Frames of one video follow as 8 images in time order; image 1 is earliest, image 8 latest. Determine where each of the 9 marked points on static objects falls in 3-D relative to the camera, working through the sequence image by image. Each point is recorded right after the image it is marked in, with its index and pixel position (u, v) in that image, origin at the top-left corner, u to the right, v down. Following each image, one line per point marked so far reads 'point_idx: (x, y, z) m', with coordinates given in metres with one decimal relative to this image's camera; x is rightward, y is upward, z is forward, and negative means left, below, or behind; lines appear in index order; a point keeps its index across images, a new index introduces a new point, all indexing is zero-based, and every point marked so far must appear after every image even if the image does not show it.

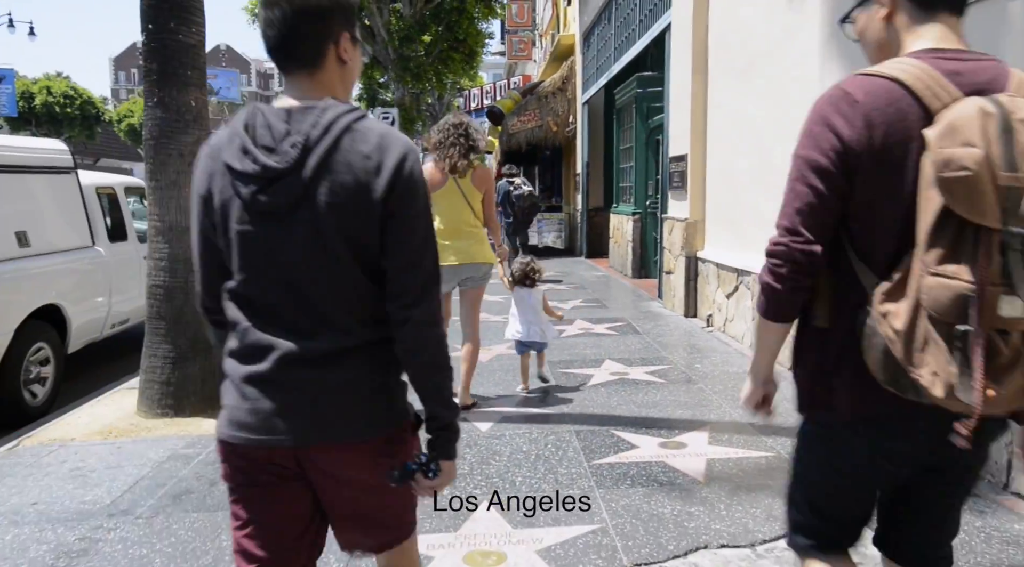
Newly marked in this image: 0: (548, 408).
0: (+0.2, -0.8, +4.8) m
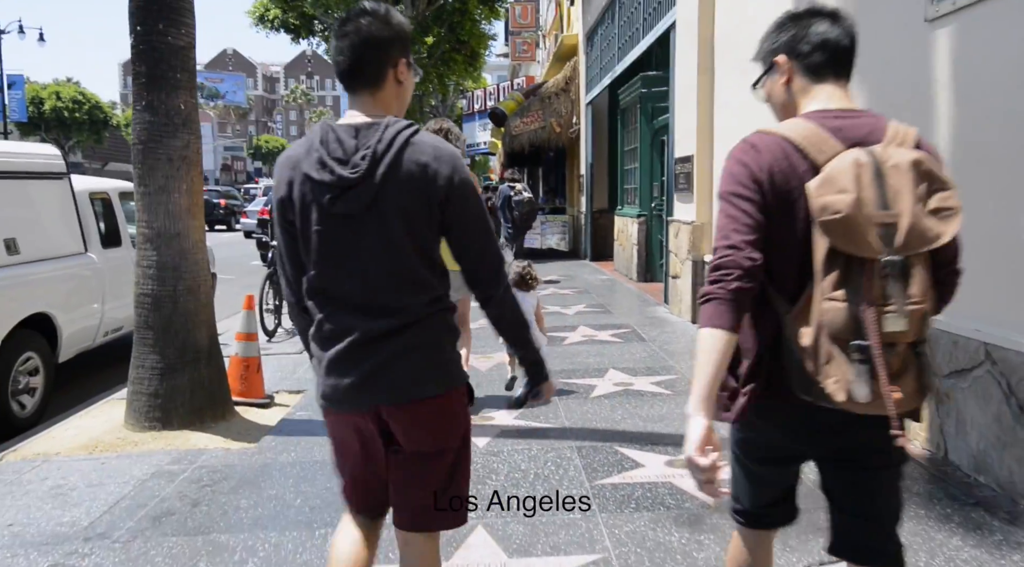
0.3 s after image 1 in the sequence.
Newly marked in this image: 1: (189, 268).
0: (+0.2, -0.8, +4.6) m
1: (-1.9, +0.1, +4.8) m
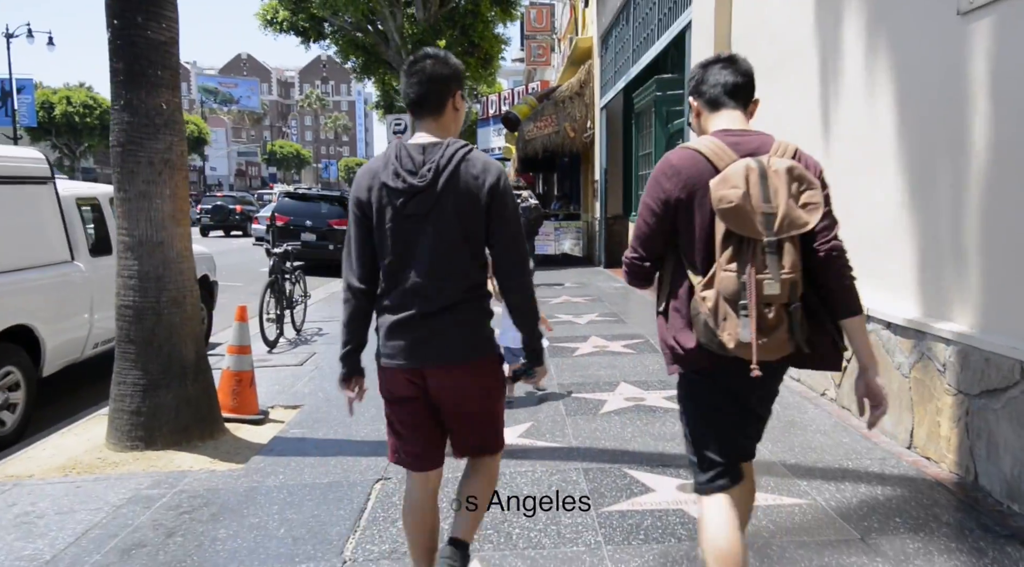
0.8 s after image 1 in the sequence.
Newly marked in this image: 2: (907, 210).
0: (+0.2, -0.9, +4.3) m
1: (-1.9, 0.0, +4.5) m
2: (+2.0, +0.4, +4.1) m
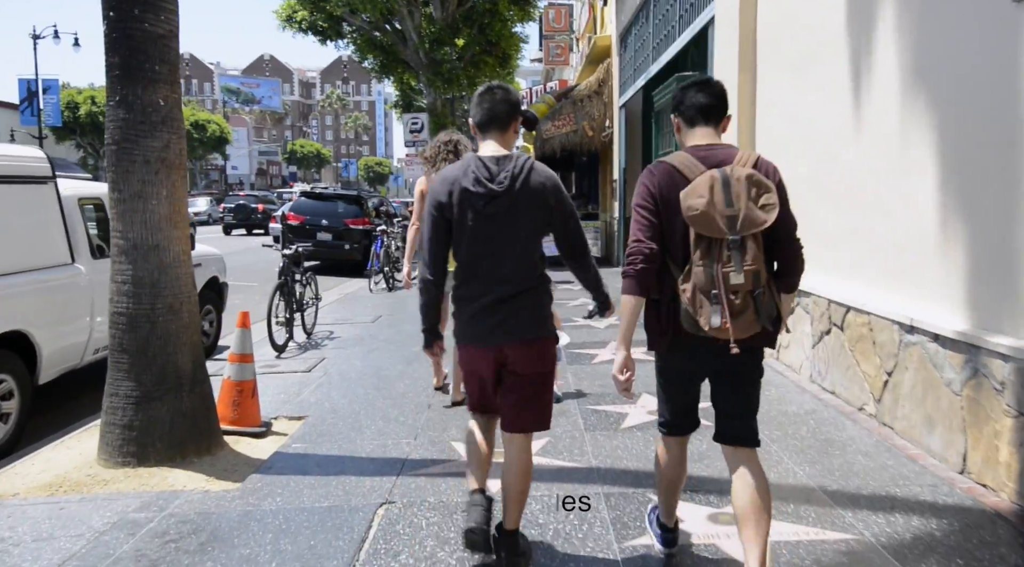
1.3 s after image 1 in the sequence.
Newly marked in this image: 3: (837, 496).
0: (+0.3, -0.9, +4.0) m
1: (-1.8, 0.0, +4.3) m
2: (+2.1, +0.3, +3.7) m
3: (+1.4, -0.9, +3.4) m
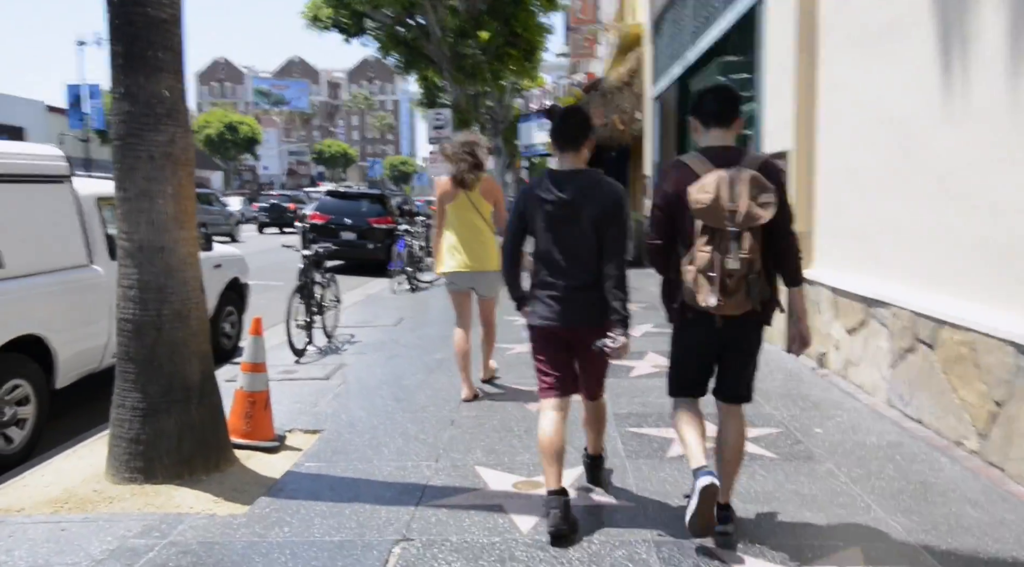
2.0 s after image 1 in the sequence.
0: (+0.4, -1.0, +3.7) m
1: (-1.7, 0.0, +4.0) m
2: (+2.2, +0.2, +3.3) m
3: (+1.5, -1.0, +3.1) m
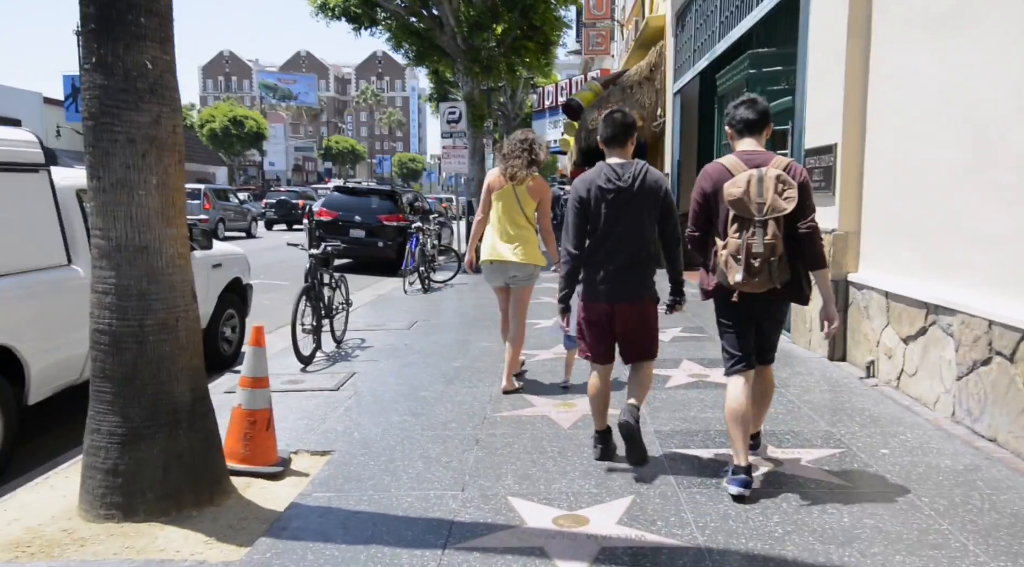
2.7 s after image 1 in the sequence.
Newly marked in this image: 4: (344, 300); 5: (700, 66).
0: (+0.6, -1.0, +3.1) m
1: (-1.5, -0.1, +3.5) m
2: (+2.4, +0.2, +2.8) m
3: (+1.7, -1.0, +2.5) m
4: (-1.7, -0.2, +8.0) m
5: (+2.8, +3.3, +12.3) m
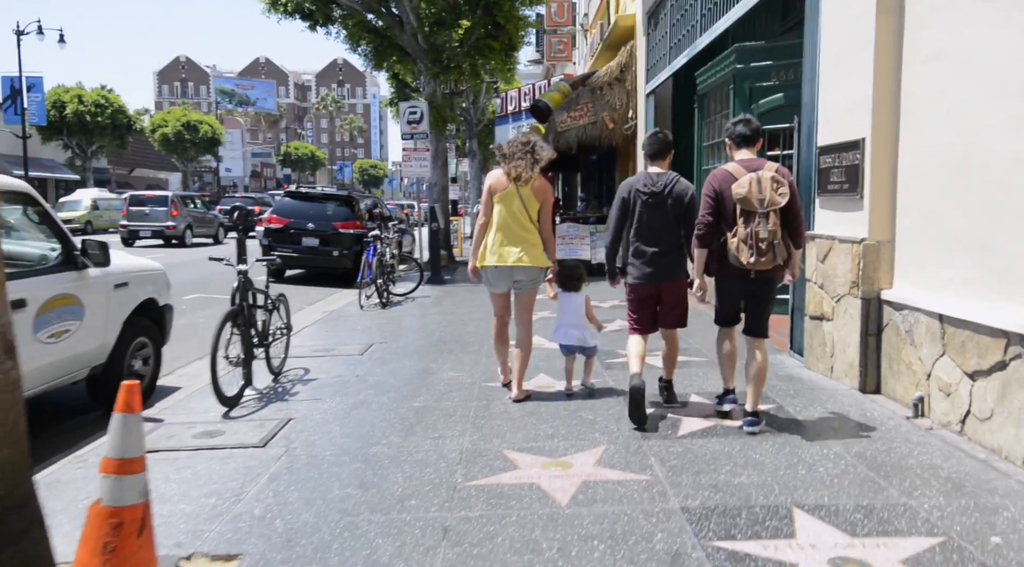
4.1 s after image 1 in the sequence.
0: (+0.6, -1.1, +1.9) m
1: (-1.5, -0.2, +2.2) m
2: (+2.4, +0.1, +1.7) m
3: (+1.7, -1.1, +1.4) m
4: (-1.9, -0.3, +6.7) m
5: (+2.4, +3.1, +11.2) m
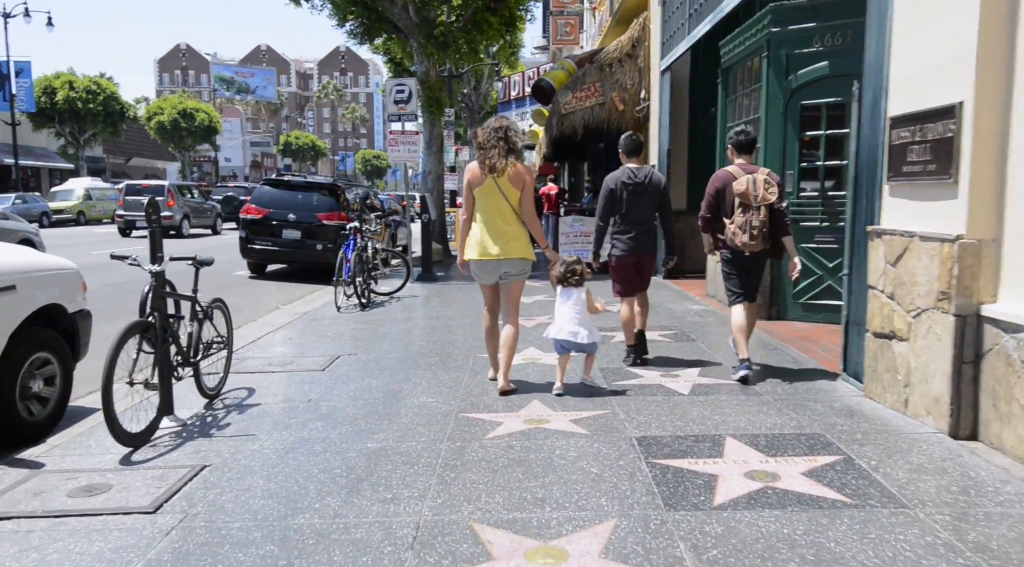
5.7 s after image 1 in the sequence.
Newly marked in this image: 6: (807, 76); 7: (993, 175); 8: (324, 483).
0: (+0.5, -1.2, +0.7) m
1: (-1.7, -0.3, +0.9) m
2: (+2.3, 0.0, +0.4) m
3: (+1.6, -1.2, +0.1) m
4: (-2.0, -0.4, +5.5) m
5: (+2.3, +3.1, +9.9) m
6: (+2.8, +2.0, +7.5) m
7: (+2.6, +0.6, +4.3) m
8: (-0.9, -1.0, +3.9) m
